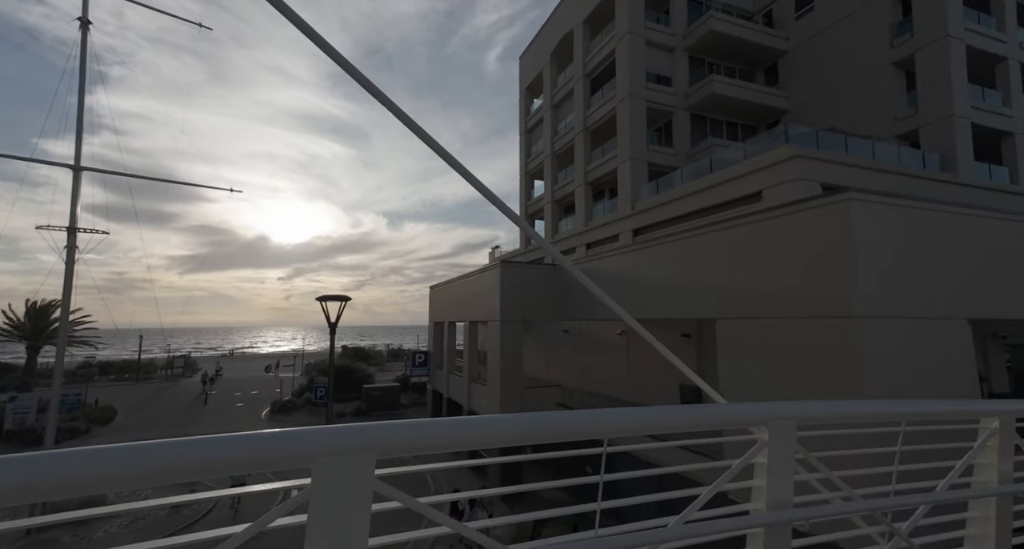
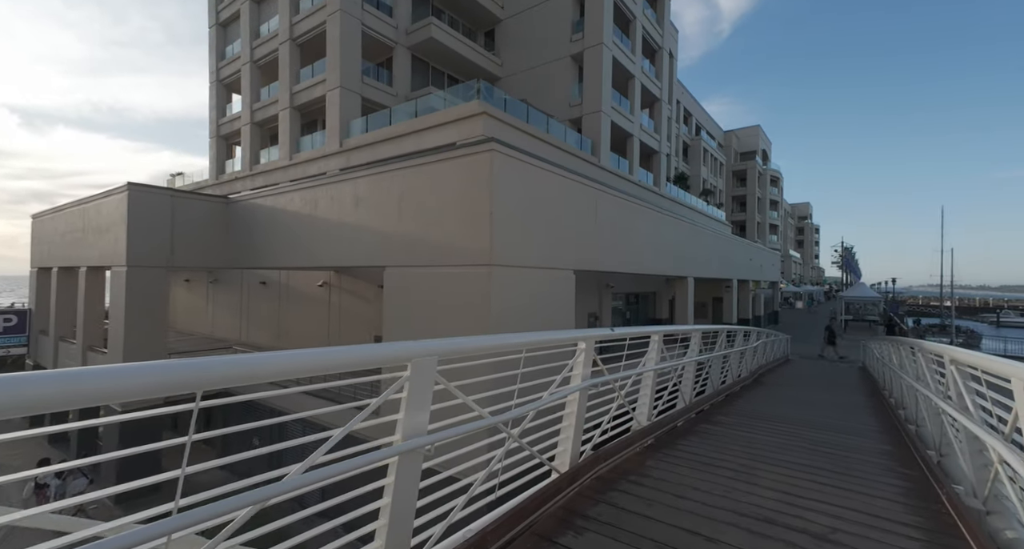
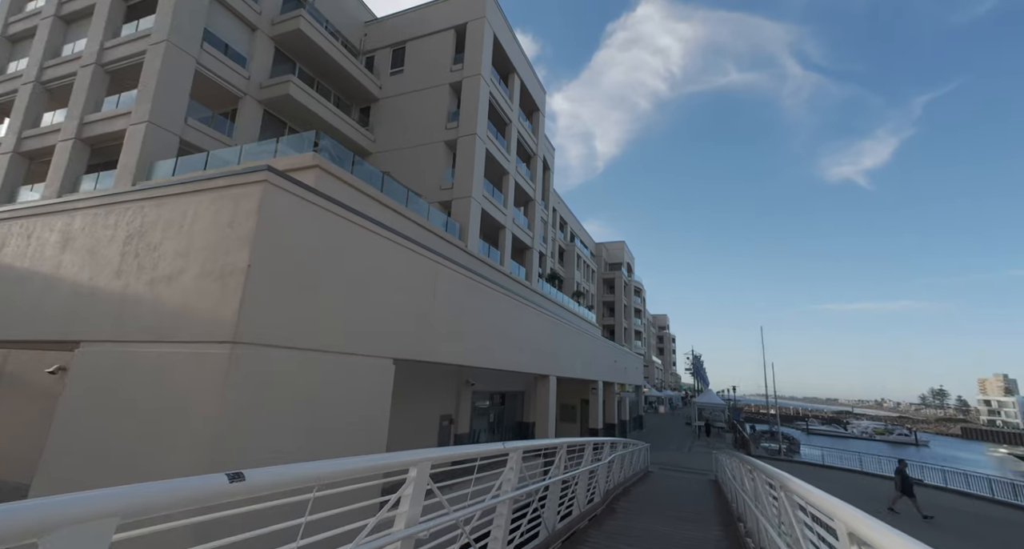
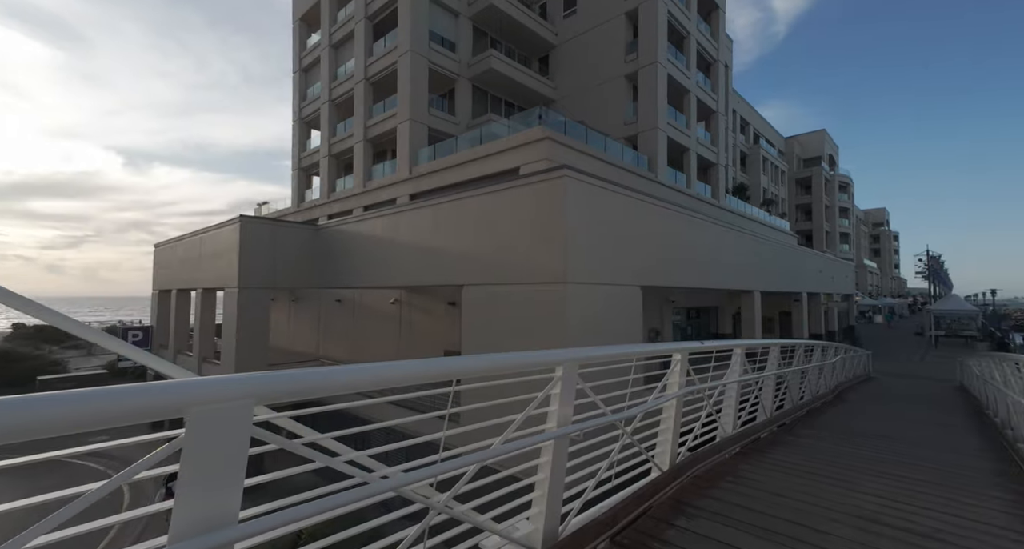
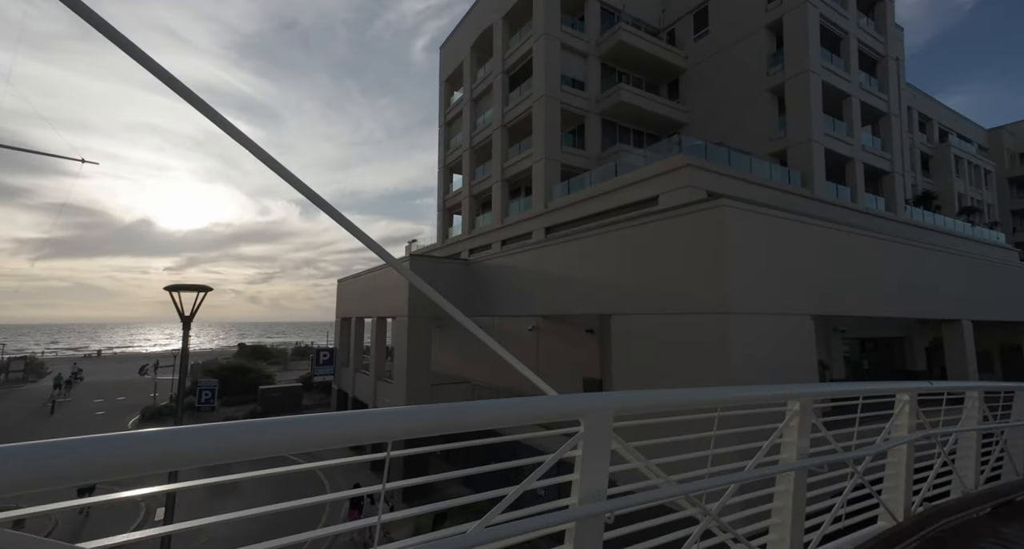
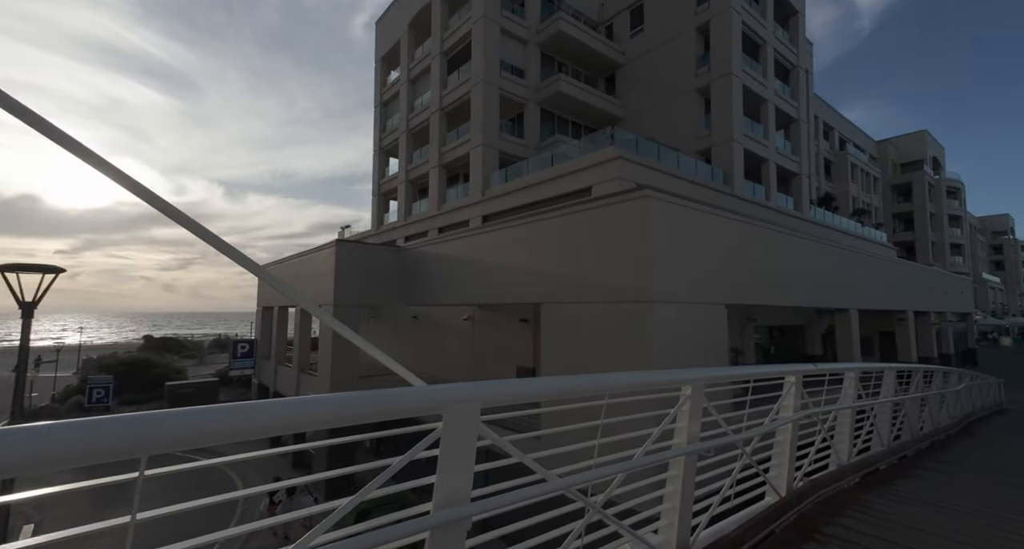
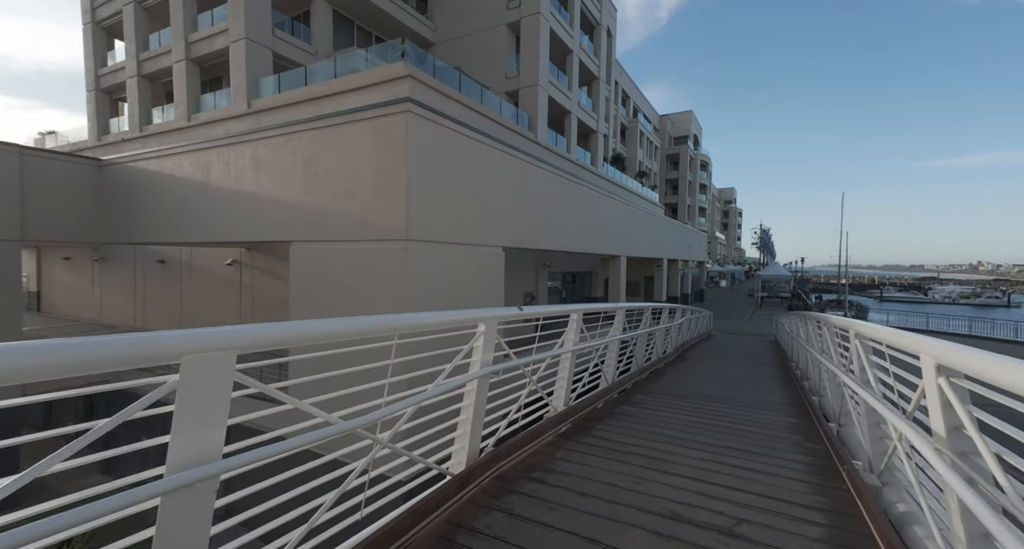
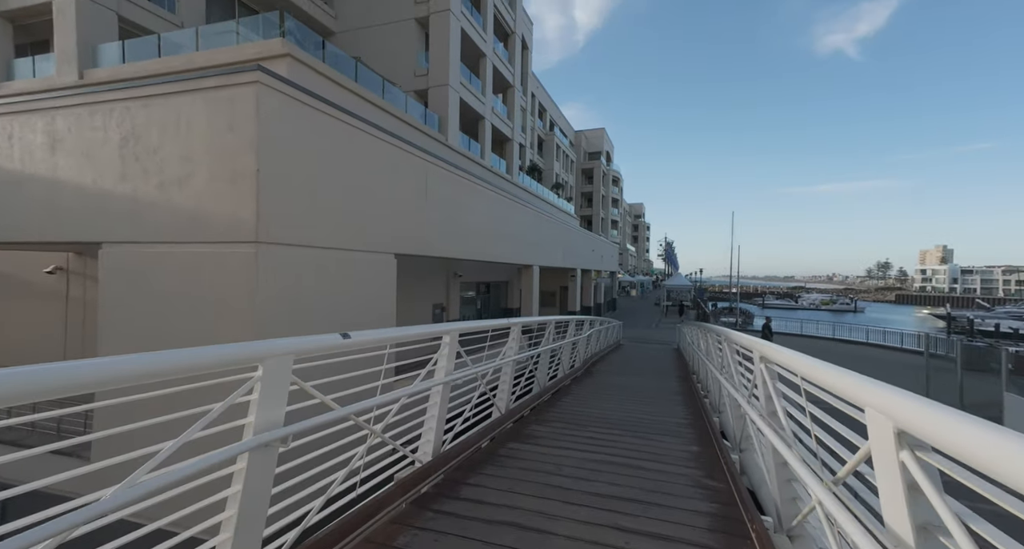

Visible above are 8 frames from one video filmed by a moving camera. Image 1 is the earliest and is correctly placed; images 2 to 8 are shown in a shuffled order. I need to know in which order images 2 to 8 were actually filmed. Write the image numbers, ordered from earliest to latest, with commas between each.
5, 6, 4, 2, 7, 8, 3
